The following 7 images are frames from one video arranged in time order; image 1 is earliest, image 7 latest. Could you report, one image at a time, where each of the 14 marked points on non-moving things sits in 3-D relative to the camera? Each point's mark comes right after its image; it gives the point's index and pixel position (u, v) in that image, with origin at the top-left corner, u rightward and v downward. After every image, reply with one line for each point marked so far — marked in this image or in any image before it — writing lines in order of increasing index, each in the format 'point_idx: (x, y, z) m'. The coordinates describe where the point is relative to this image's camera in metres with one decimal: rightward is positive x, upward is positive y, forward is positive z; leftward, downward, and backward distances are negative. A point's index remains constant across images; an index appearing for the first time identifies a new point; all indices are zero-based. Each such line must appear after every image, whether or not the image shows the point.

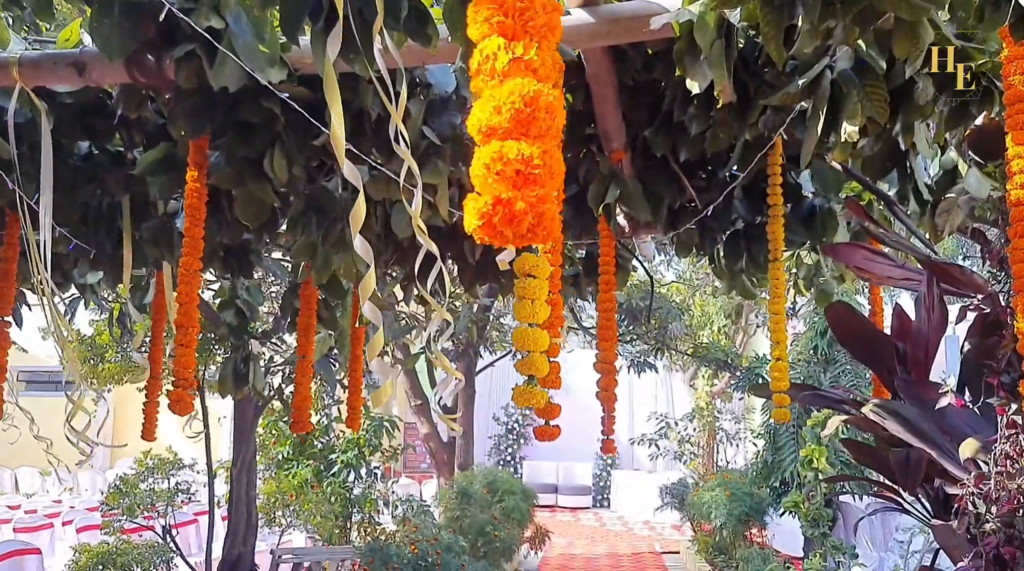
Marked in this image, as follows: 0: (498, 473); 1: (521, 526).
0: (-0.1, -1.4, +6.7) m
1: (+0.1, -1.7, +6.4) m
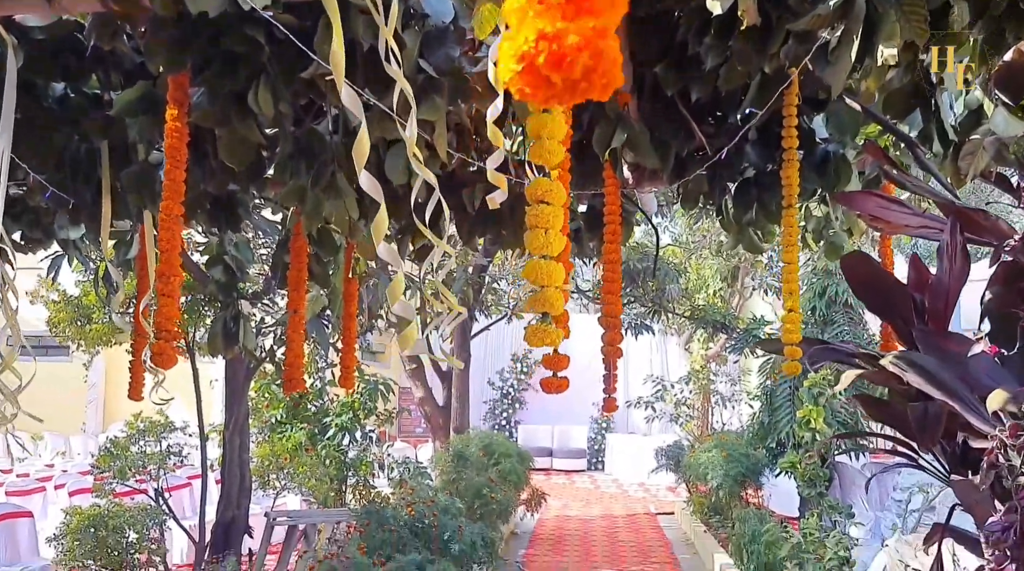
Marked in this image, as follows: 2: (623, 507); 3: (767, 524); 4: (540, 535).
0: (-0.1, -1.1, +6.7) m
1: (0.0, -1.4, +6.4) m
2: (+1.1, -2.1, +8.6) m
3: (+1.4, -1.3, +4.9) m
4: (+0.2, -1.9, +6.9) m
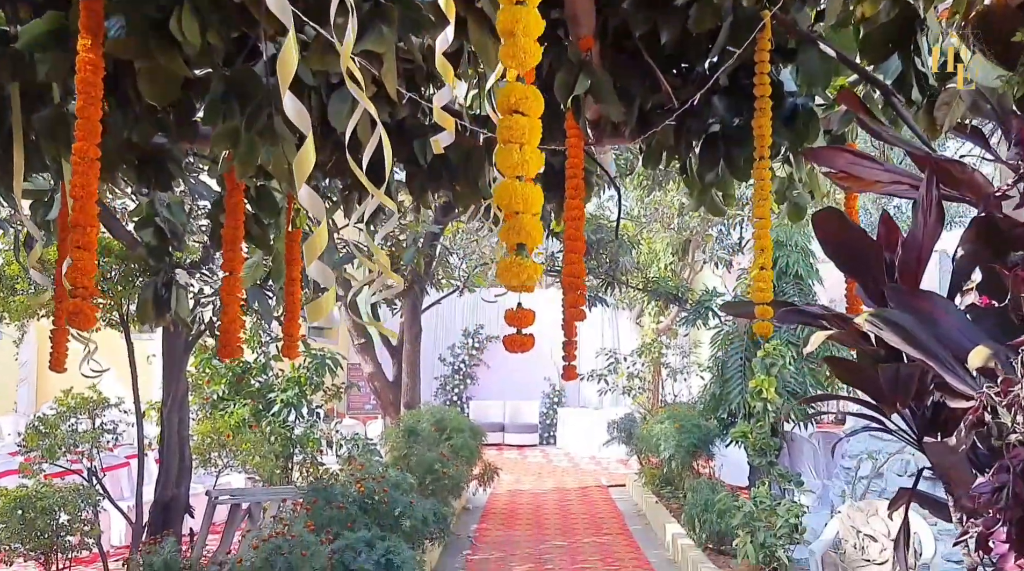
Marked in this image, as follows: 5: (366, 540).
0: (-0.5, -0.9, +6.6) m
1: (-0.3, -1.3, +6.3) m
2: (+0.6, -1.9, +8.6) m
3: (+1.1, -1.1, +4.9) m
4: (-0.1, -1.7, +6.9) m
5: (-0.6, -1.0, +3.6) m
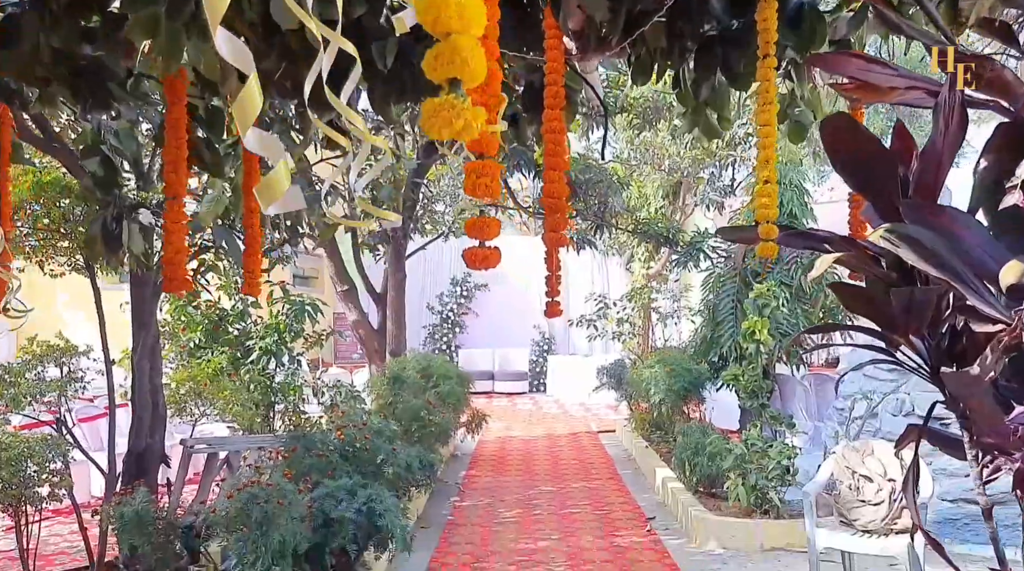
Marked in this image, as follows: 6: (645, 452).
0: (-0.6, -0.5, +6.4) m
1: (-0.4, -0.9, +6.2) m
2: (+0.5, -1.3, +8.5) m
3: (+1.1, -0.8, +4.8) m
4: (-0.2, -1.3, +6.8) m
5: (-0.7, -0.8, +3.5) m
6: (+0.9, -1.1, +6.1) m
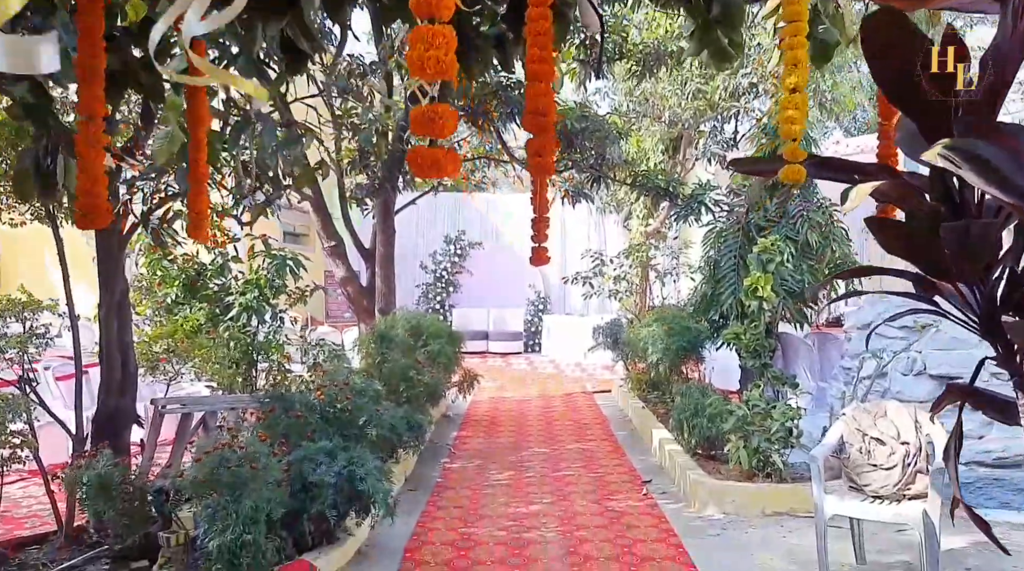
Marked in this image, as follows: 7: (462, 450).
0: (-0.6, -0.2, +6.2) m
1: (-0.4, -0.6, +6.0) m
2: (+0.4, -0.9, +8.4) m
3: (+1.0, -0.6, +4.6) m
4: (-0.3, -1.0, +6.6) m
5: (-0.7, -0.6, +3.3) m
6: (+0.9, -0.8, +5.9) m
7: (-0.3, -1.0, +5.5) m
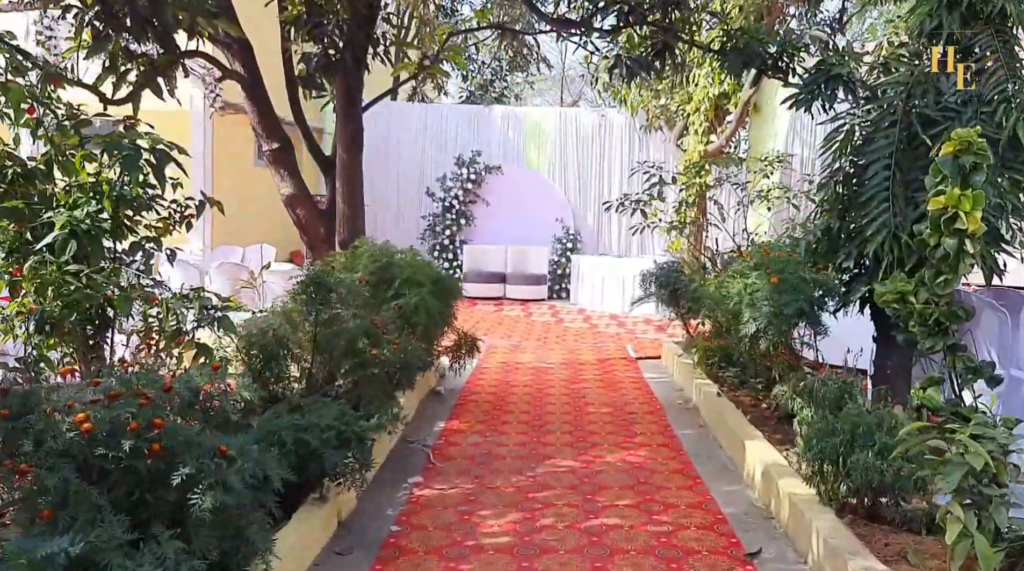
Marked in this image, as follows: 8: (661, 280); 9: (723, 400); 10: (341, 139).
0: (-0.6, +0.2, +4.3) m
1: (-0.4, -0.2, +4.1) m
2: (+0.6, -0.5, +6.4) m
3: (+1.0, -0.3, +2.6) m
4: (-0.2, -0.6, +4.7) m
5: (-0.7, -0.4, +1.4) m
6: (+0.9, -0.5, +4.0) m
7: (-0.3, -0.7, +3.6) m
8: (+0.9, 0.0, +5.1) m
9: (+1.0, -0.5, +4.0) m
10: (-0.9, +0.7, +4.5) m
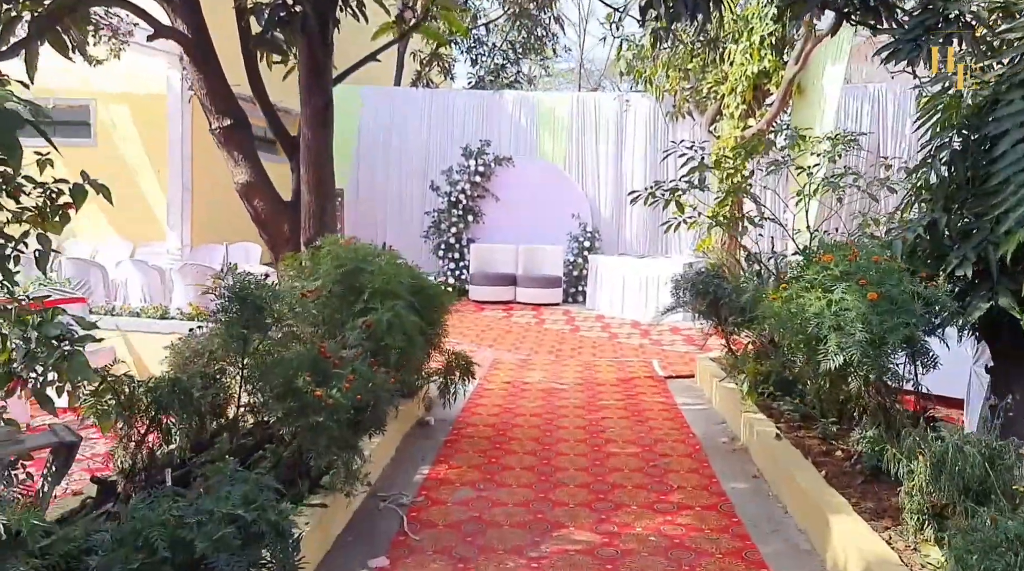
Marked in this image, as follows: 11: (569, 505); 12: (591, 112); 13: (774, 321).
0: (-0.5, +0.1, +3.4) m
1: (-0.4, -0.2, +3.2) m
2: (+0.6, -0.5, +5.5) m
3: (+1.0, -0.4, +1.7) m
4: (-0.2, -0.6, +3.8) m
5: (-0.8, -0.5, +0.5) m
6: (+0.9, -0.6, +3.1) m
7: (-0.3, -0.7, +2.7) m
8: (+0.9, 0.0, +4.2) m
9: (+1.0, -0.6, +3.1) m
10: (-0.8, +0.7, +3.7) m
11: (+0.2, -0.7, +2.9) m
12: (+0.8, +1.8, +9.2) m
13: (+1.0, -0.1, +2.9) m
